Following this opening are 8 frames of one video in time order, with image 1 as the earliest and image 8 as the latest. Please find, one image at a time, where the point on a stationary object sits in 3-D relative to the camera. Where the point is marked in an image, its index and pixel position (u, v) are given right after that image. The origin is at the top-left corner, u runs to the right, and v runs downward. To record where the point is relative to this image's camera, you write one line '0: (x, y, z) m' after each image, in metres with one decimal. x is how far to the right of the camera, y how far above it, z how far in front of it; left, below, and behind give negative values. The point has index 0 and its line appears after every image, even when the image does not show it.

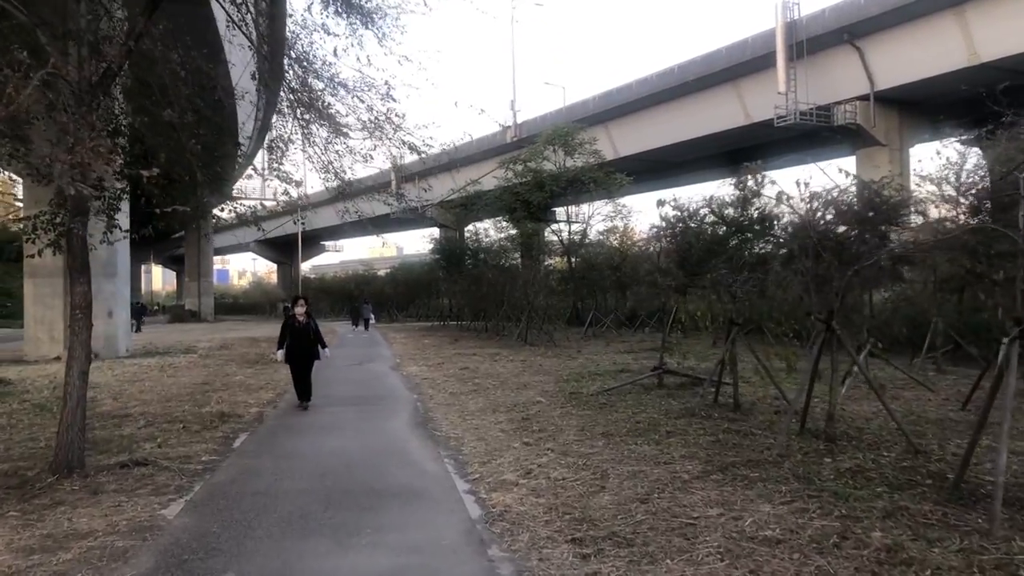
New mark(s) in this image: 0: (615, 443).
0: (+0.9, -1.3, +7.4) m
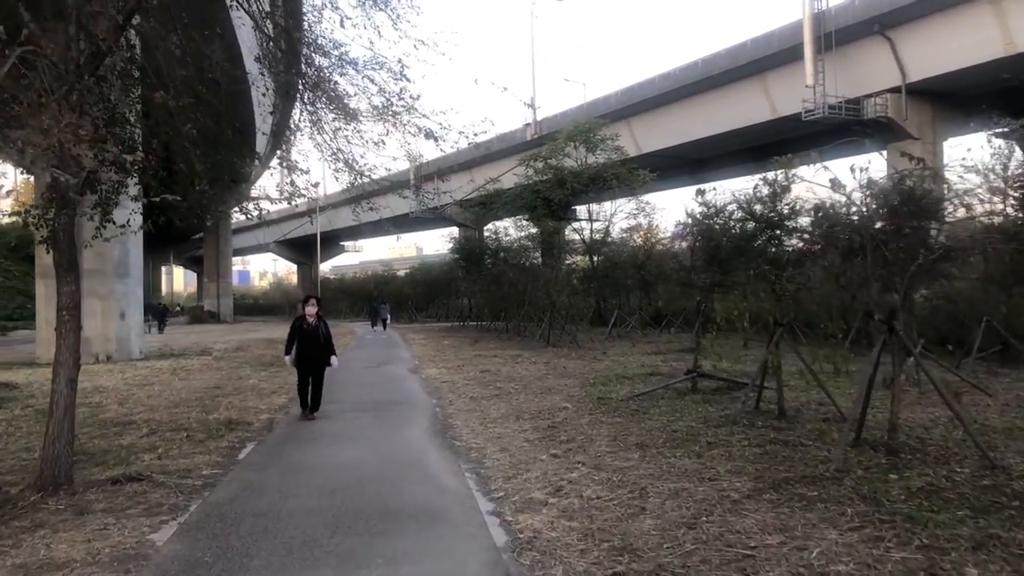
0: (+1.1, -1.3, +6.8) m
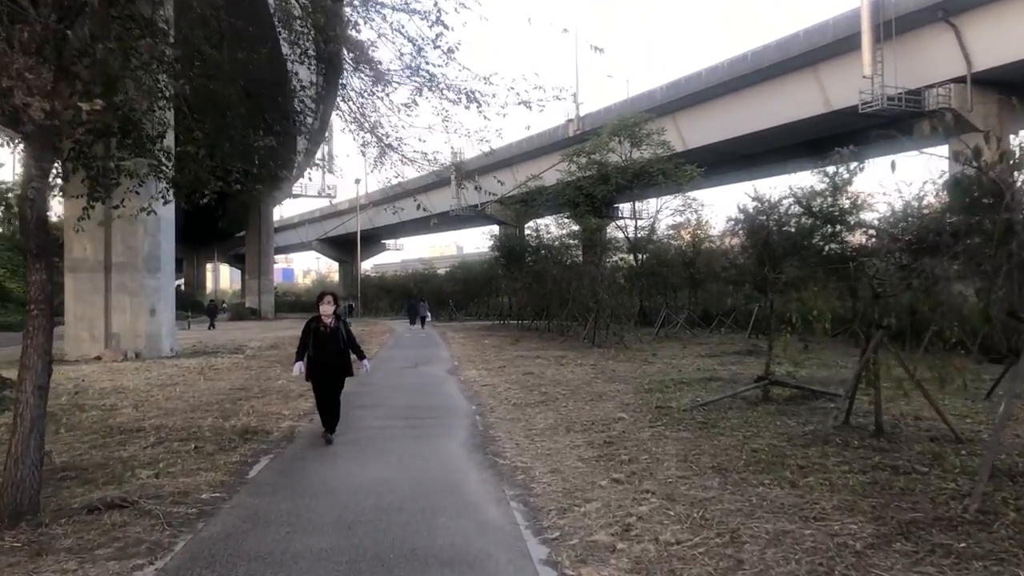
0: (+1.5, -1.3, +5.6) m
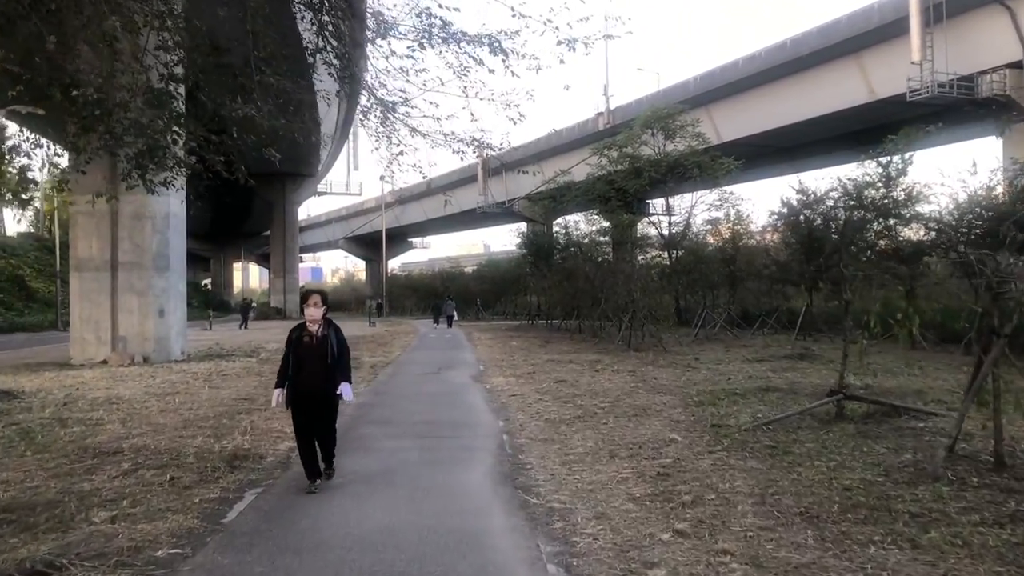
0: (+1.7, -1.3, +4.4) m
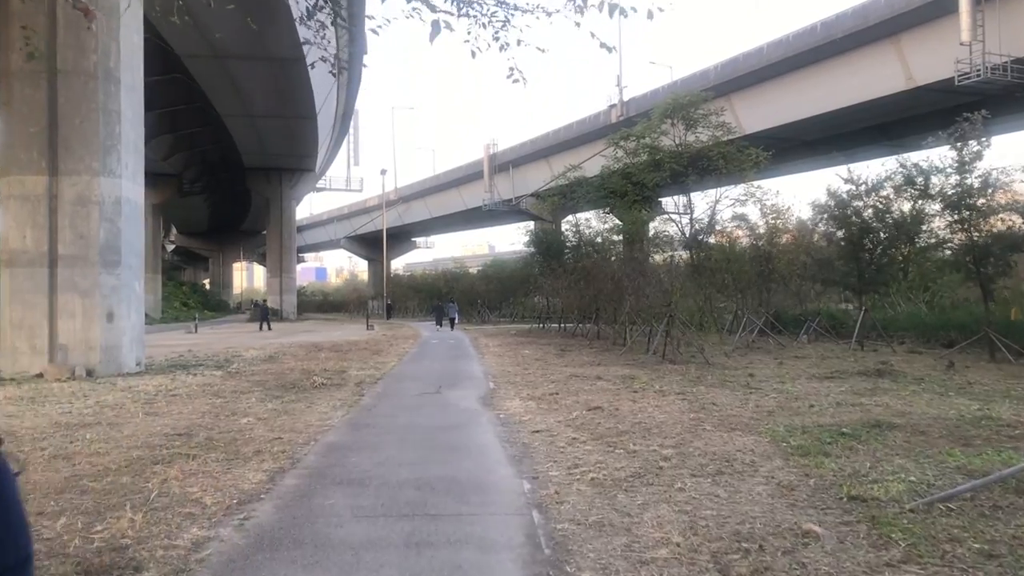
0: (+1.9, -1.3, +1.5) m
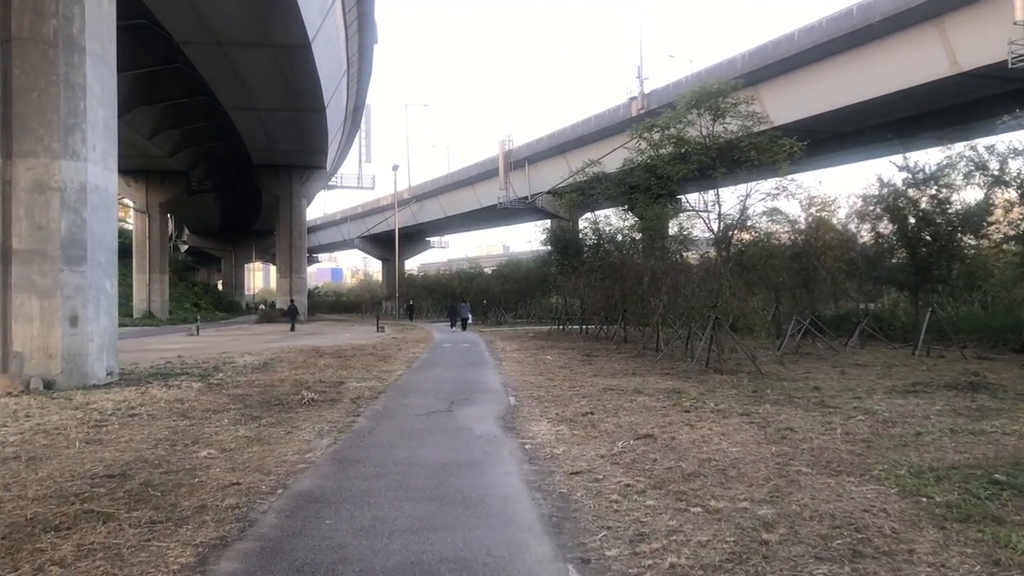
0: (+2.0, -1.3, -0.6) m
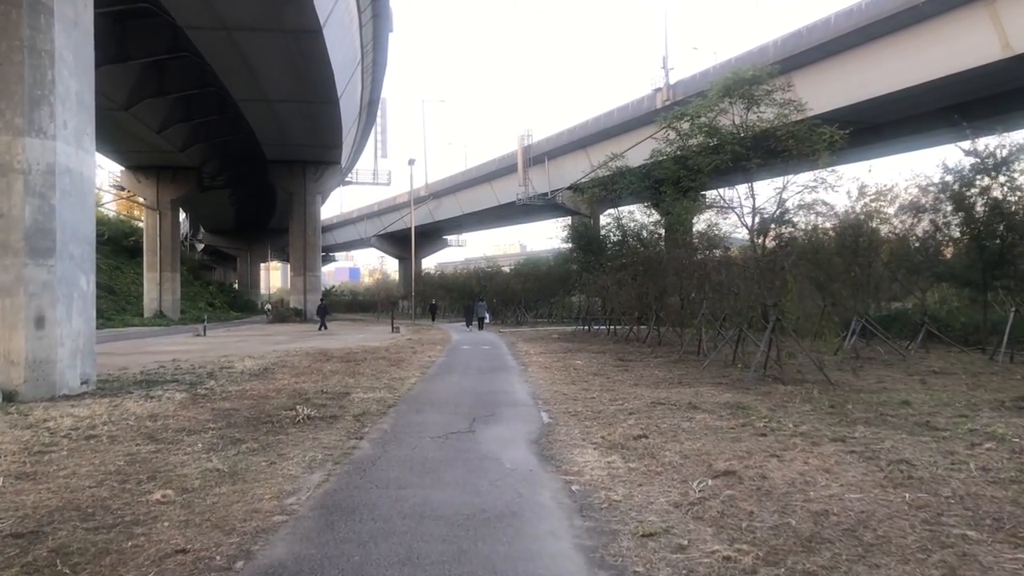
0: (+2.1, -1.2, -2.4) m
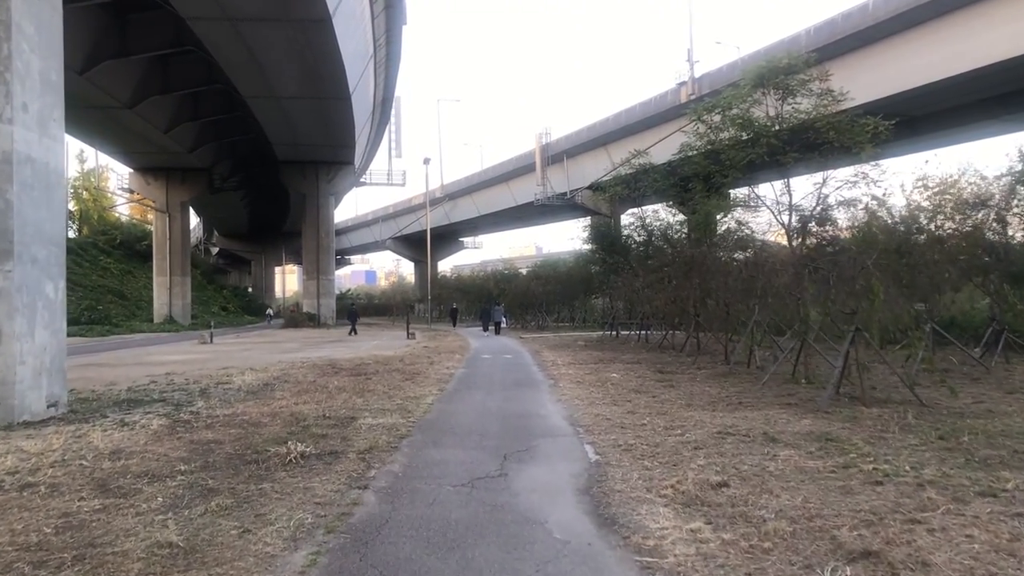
0: (+2.2, -1.3, -4.2) m
